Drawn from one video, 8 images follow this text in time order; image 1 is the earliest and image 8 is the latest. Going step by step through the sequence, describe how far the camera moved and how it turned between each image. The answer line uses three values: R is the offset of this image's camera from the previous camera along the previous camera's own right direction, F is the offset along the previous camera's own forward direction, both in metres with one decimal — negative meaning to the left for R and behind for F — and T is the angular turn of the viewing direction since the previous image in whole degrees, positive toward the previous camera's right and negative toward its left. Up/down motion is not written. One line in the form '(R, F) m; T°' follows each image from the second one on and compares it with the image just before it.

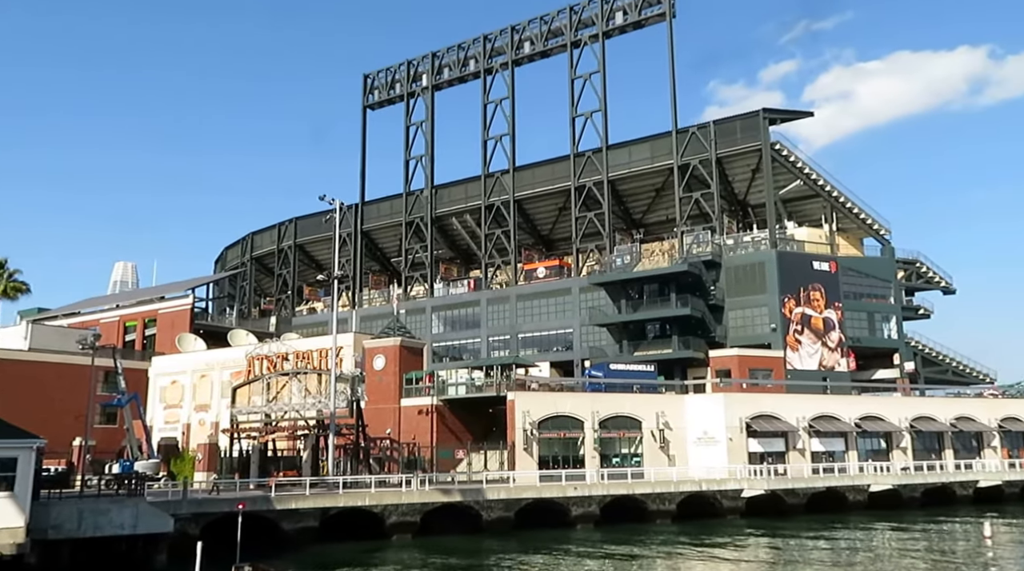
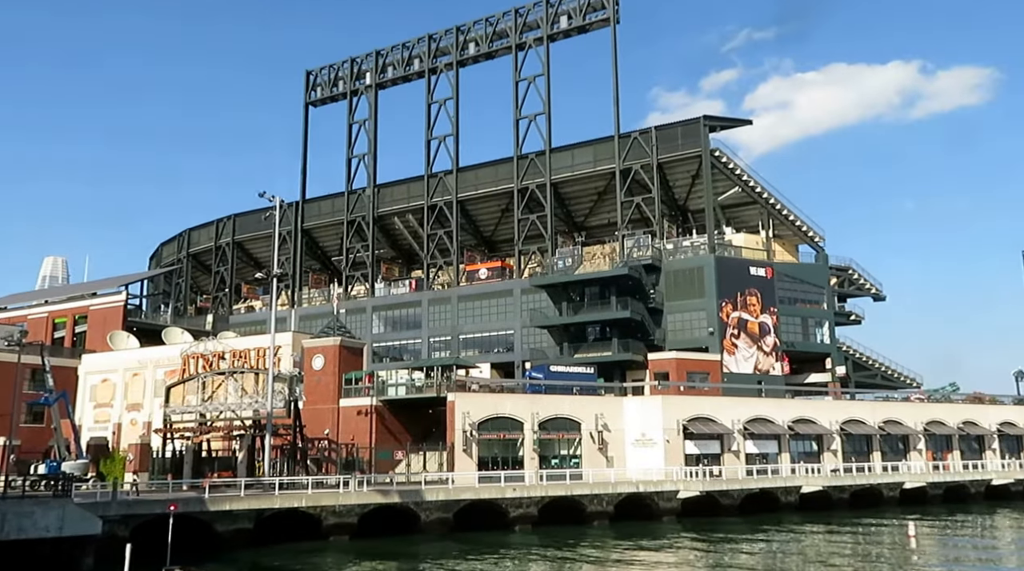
(+0.1, 0.0) m; +4°
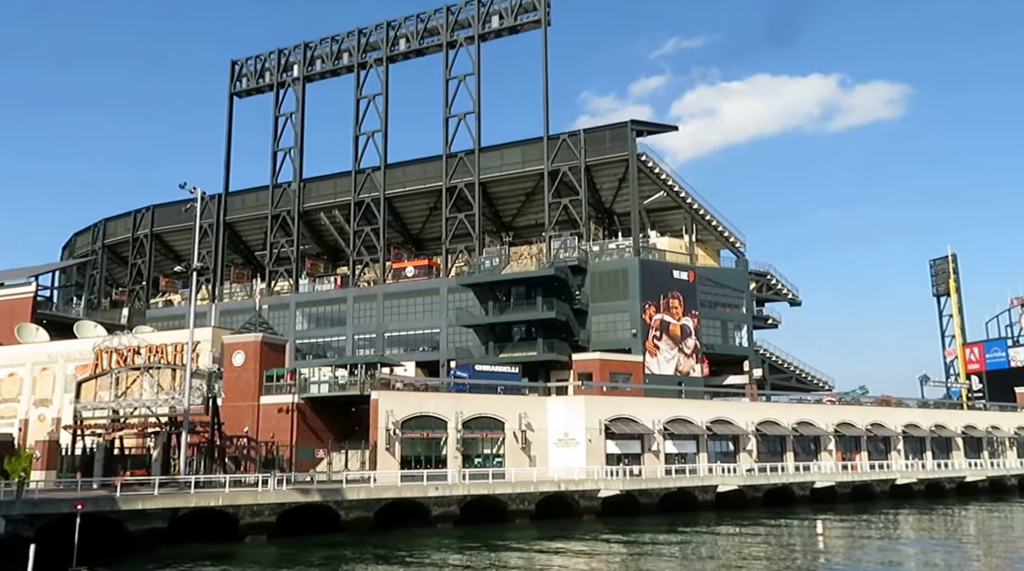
(0.0, -0.1) m; +5°
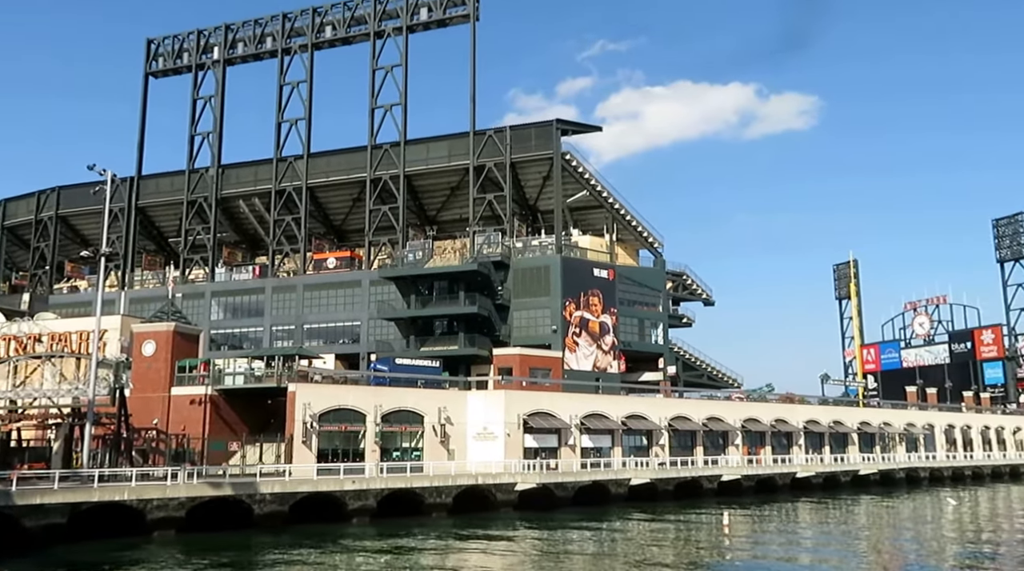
(+0.3, -0.4) m; +5°
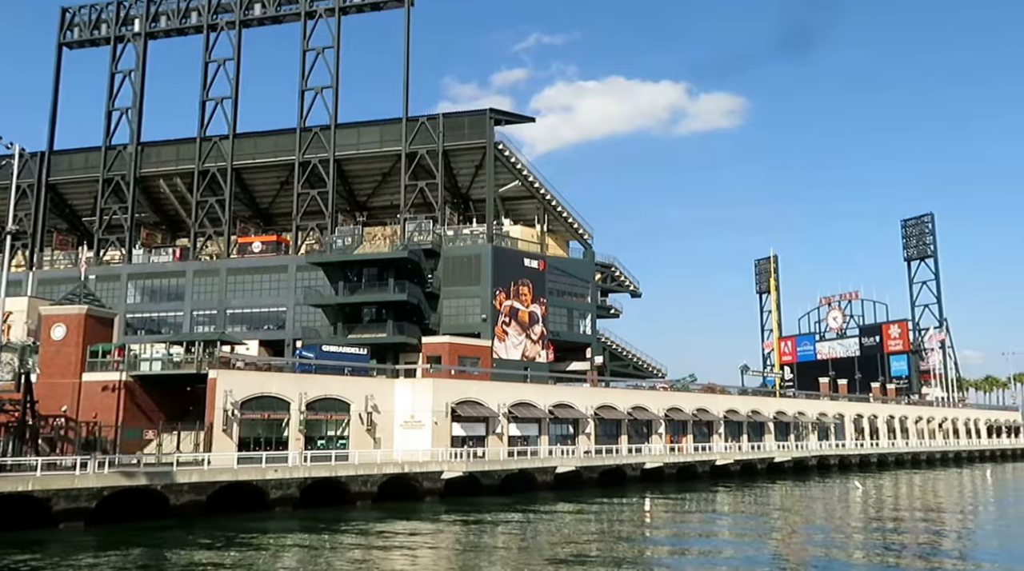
(+0.2, +0.5) m; +4°
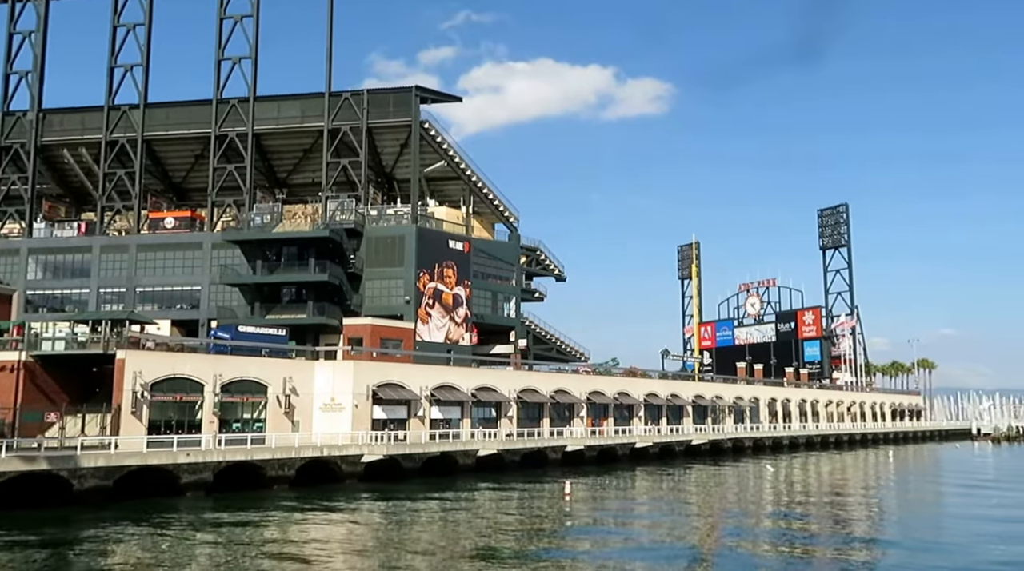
(+0.1, +0.8) m; +5°
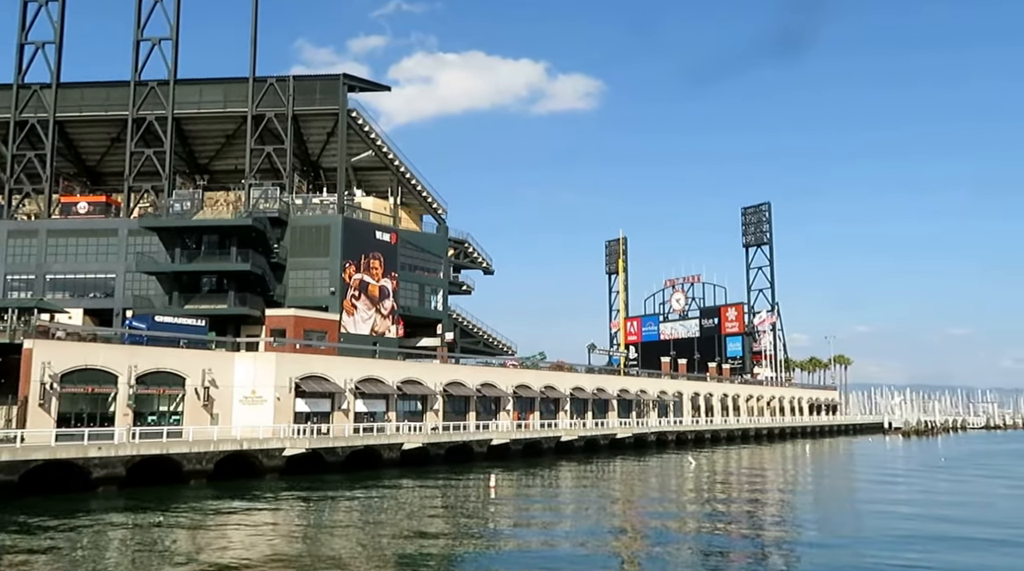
(+0.1, +0.3) m; +4°
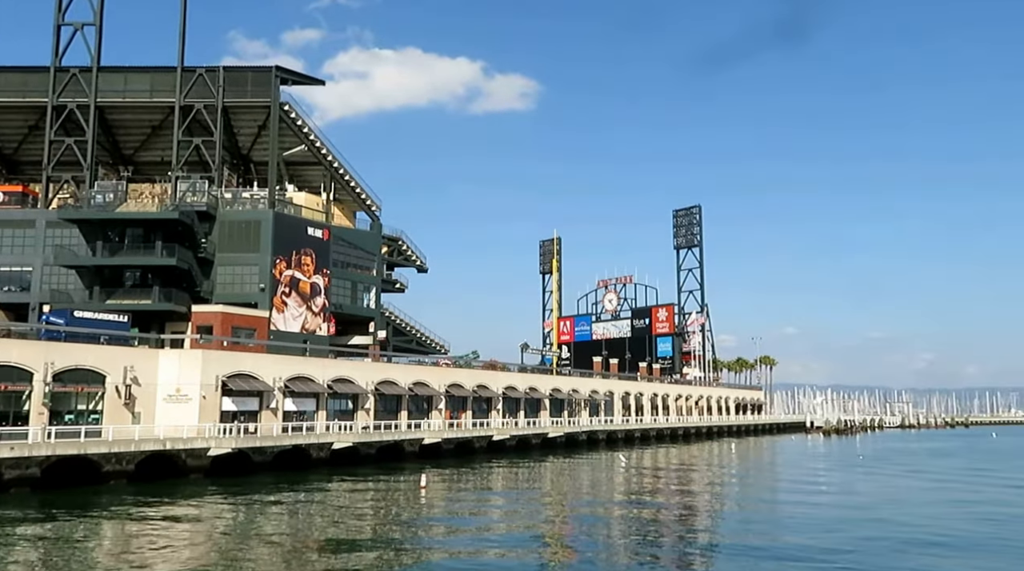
(0.0, +0.4) m; +4°
